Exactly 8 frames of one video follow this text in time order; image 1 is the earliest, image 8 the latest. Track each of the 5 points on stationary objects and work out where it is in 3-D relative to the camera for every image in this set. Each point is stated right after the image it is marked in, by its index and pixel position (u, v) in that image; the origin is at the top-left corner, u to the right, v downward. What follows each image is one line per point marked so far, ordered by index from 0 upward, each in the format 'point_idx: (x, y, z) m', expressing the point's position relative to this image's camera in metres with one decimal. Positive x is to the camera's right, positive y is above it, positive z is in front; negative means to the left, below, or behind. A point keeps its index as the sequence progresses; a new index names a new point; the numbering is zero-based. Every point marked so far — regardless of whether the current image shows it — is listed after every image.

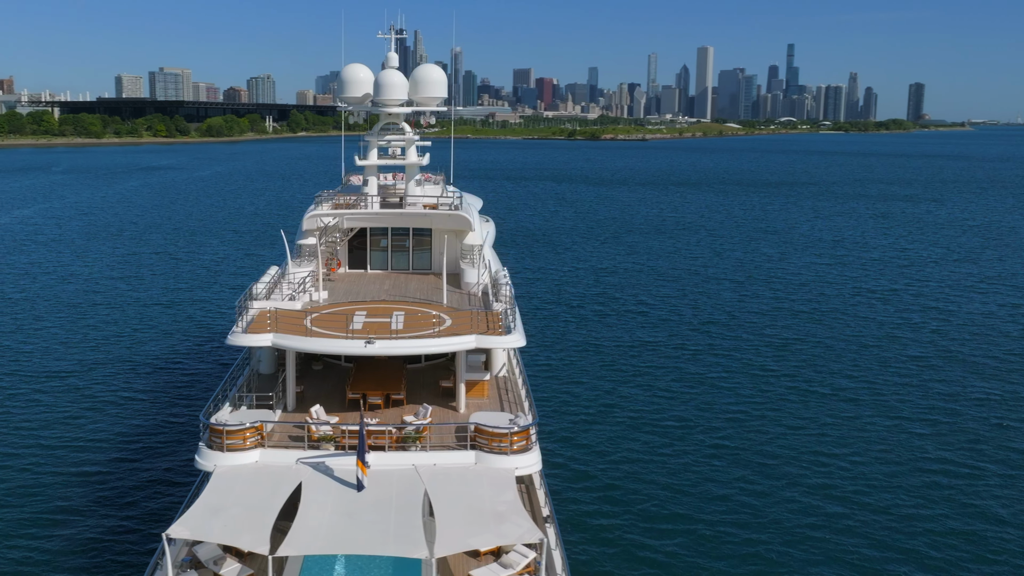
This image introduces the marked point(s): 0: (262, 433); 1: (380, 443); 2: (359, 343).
0: (-4.6, -2.7, +18.0) m
1: (-2.4, -2.8, +18.0) m
2: (-3.0, -1.0, +19.0) m
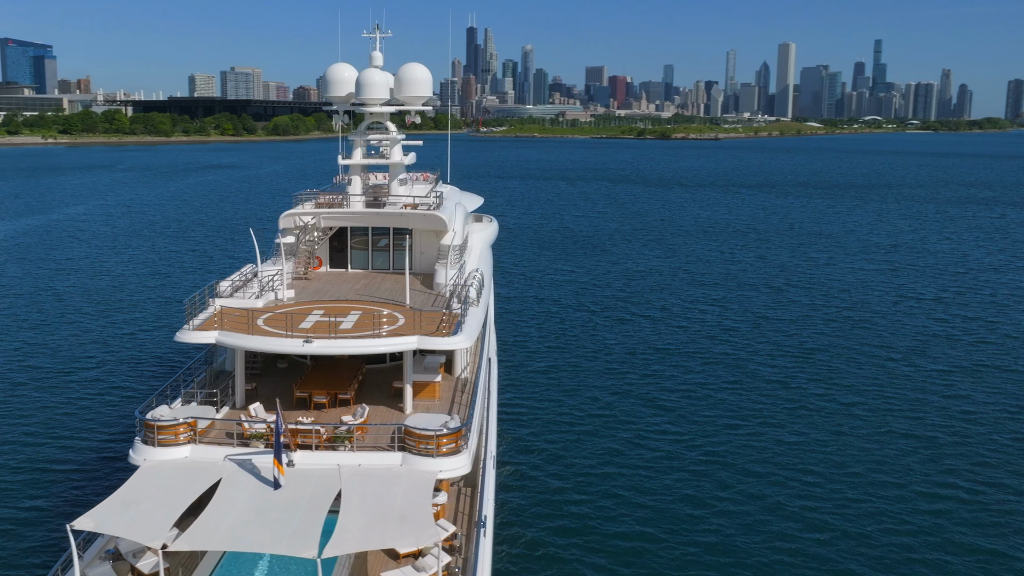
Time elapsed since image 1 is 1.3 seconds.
0: (-5.9, -2.7, +18.3) m
1: (-3.7, -2.8, +18.1) m
2: (-4.2, -1.0, +19.1) m
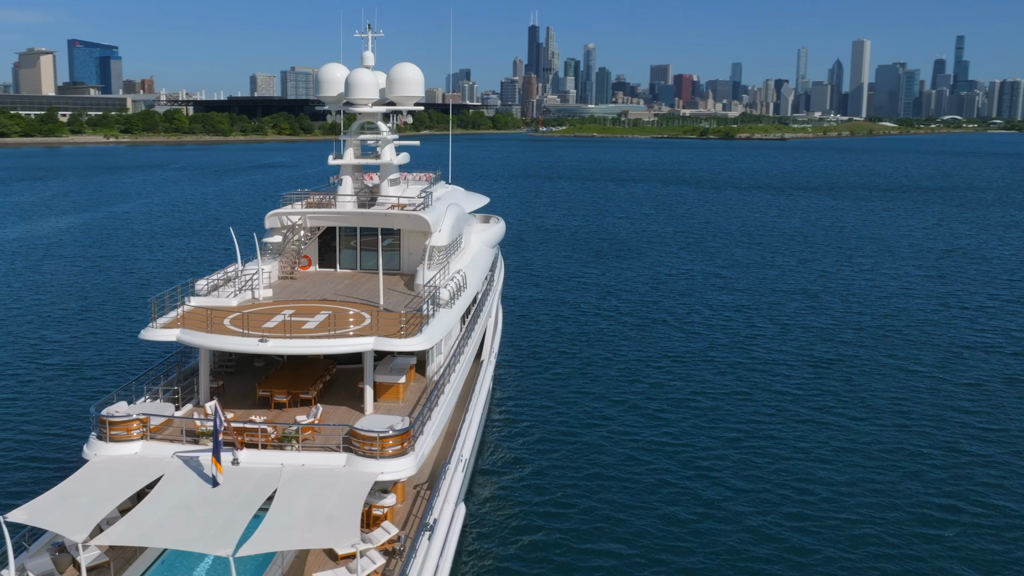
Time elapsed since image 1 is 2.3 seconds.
0: (-6.8, -2.6, +18.5) m
1: (-4.7, -2.8, +18.1) m
2: (-5.0, -1.0, +19.2) m
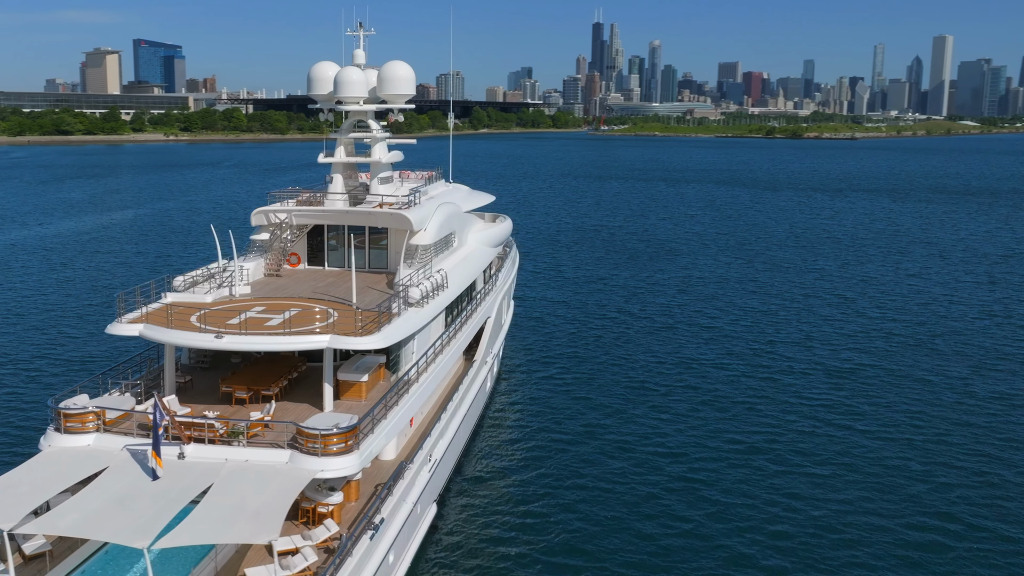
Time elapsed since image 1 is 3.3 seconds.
0: (-7.8, -2.5, +18.9) m
1: (-5.7, -2.7, +18.3) m
2: (-5.9, -0.9, +19.4) m
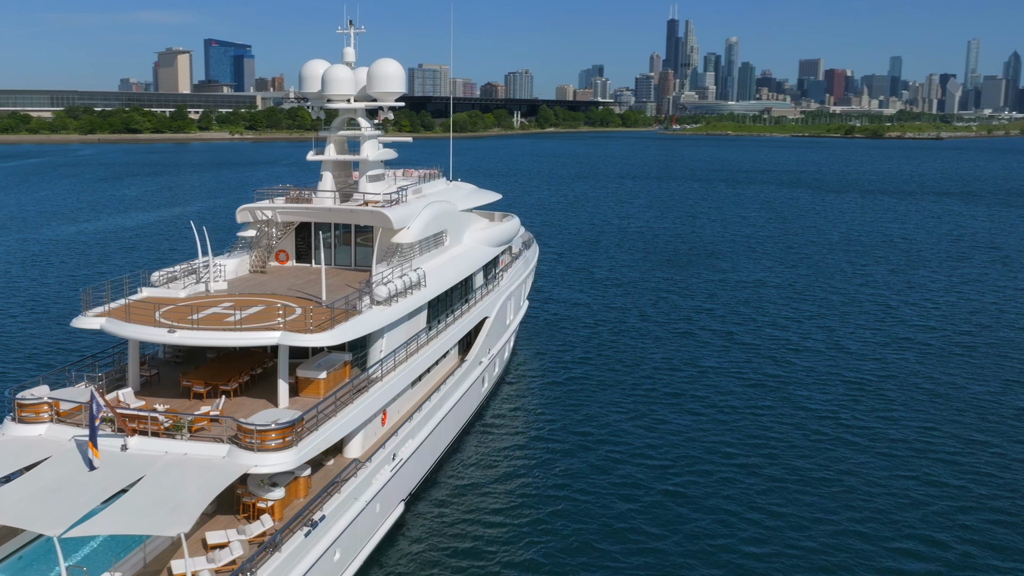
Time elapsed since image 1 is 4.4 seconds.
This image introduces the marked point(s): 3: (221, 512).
0: (-8.8, -2.4, +19.3) m
1: (-6.9, -2.7, +18.5) m
2: (-6.9, -0.8, +19.6) m
3: (-5.6, -4.3, +19.0) m
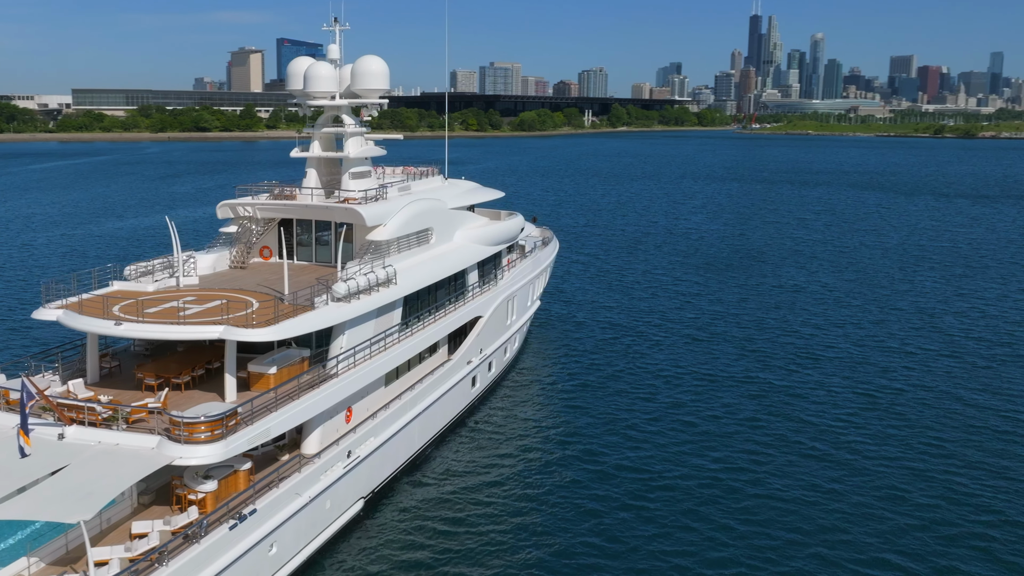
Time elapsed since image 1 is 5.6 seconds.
0: (-10.1, -2.2, +19.9) m
1: (-8.2, -2.5, +18.9) m
2: (-8.1, -0.7, +20.0) m
3: (-6.9, -4.2, +19.2) m
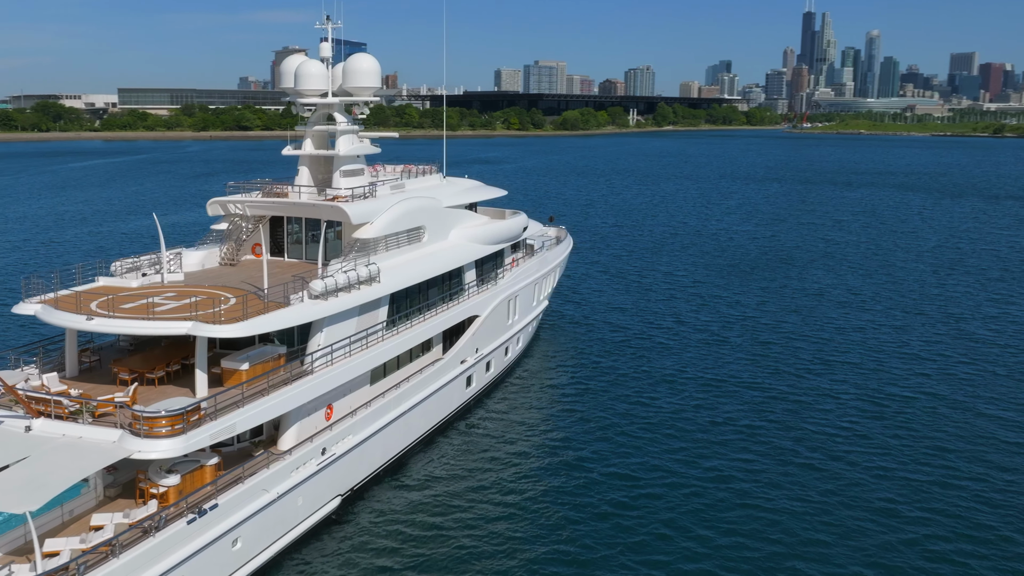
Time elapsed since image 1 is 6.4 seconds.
0: (-10.7, -2.1, +20.3) m
1: (-8.9, -2.4, +19.1) m
2: (-8.7, -0.6, +20.3) m
3: (-7.7, -4.1, +19.4) m
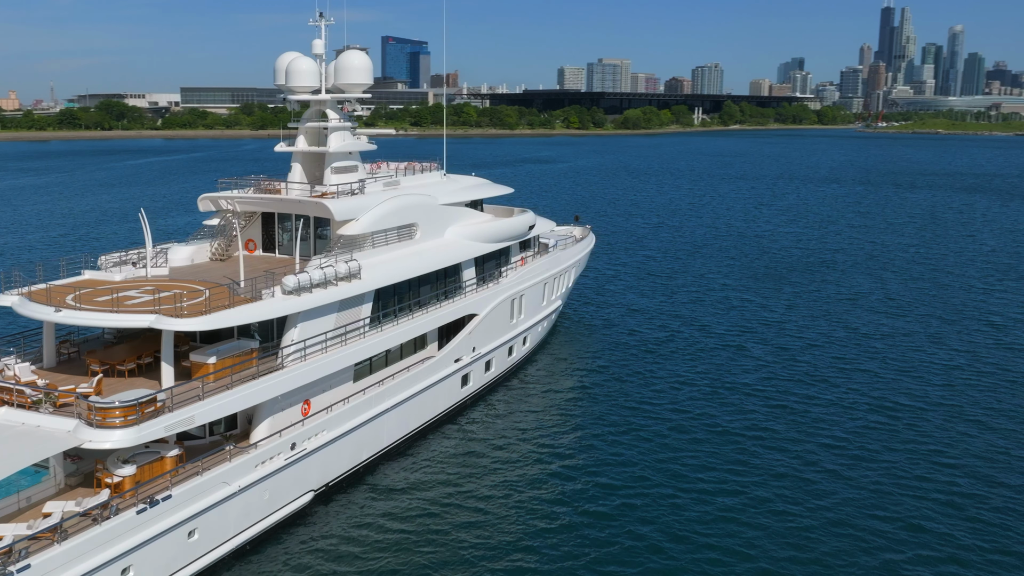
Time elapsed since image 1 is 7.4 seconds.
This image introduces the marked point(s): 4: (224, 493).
0: (-11.5, -1.9, +20.9) m
1: (-9.8, -2.2, +19.5) m
2: (-9.5, -0.4, +20.6) m
3: (-8.6, -4.0, +19.7) m
4: (-6.0, -4.3, +20.1) m
